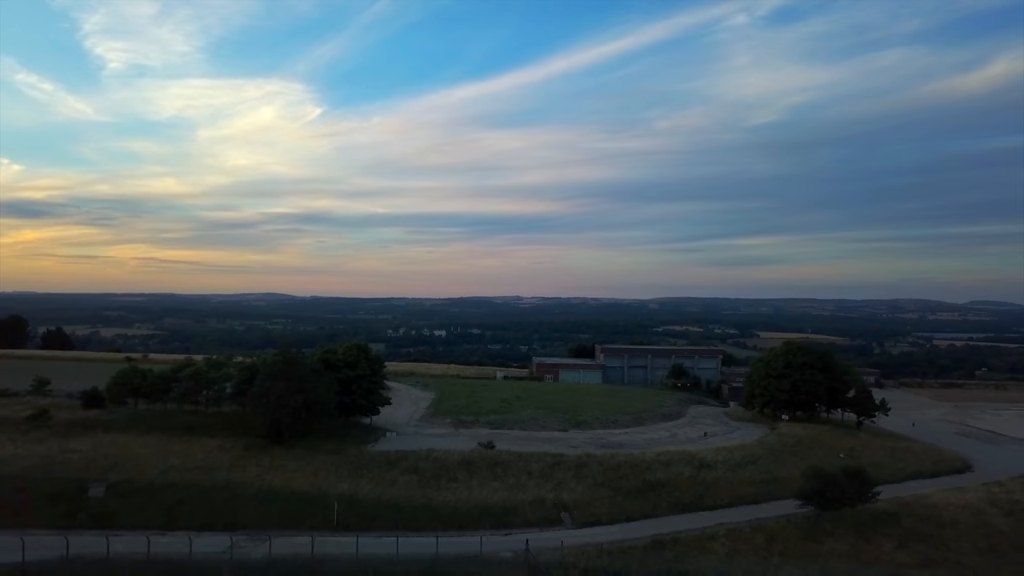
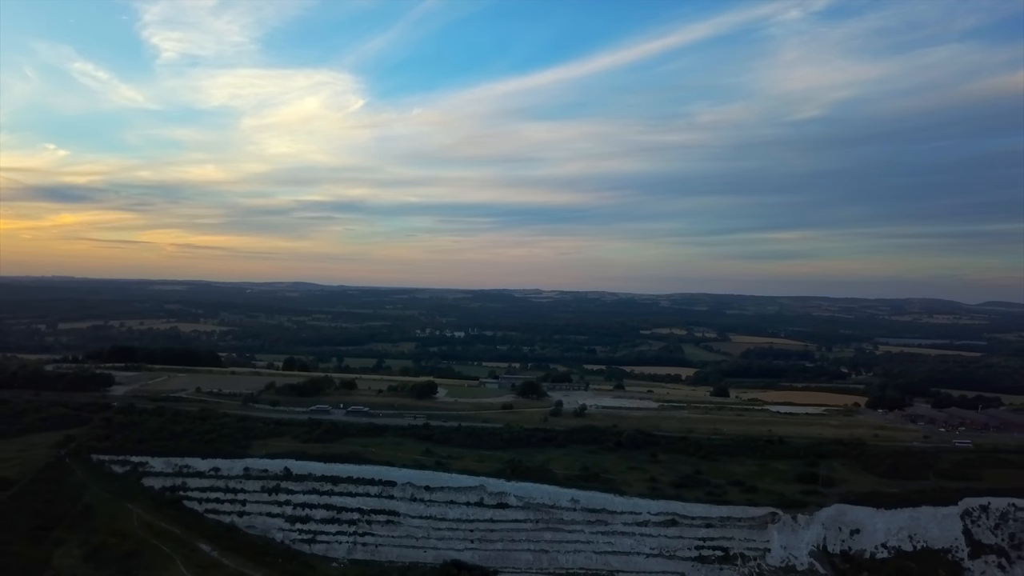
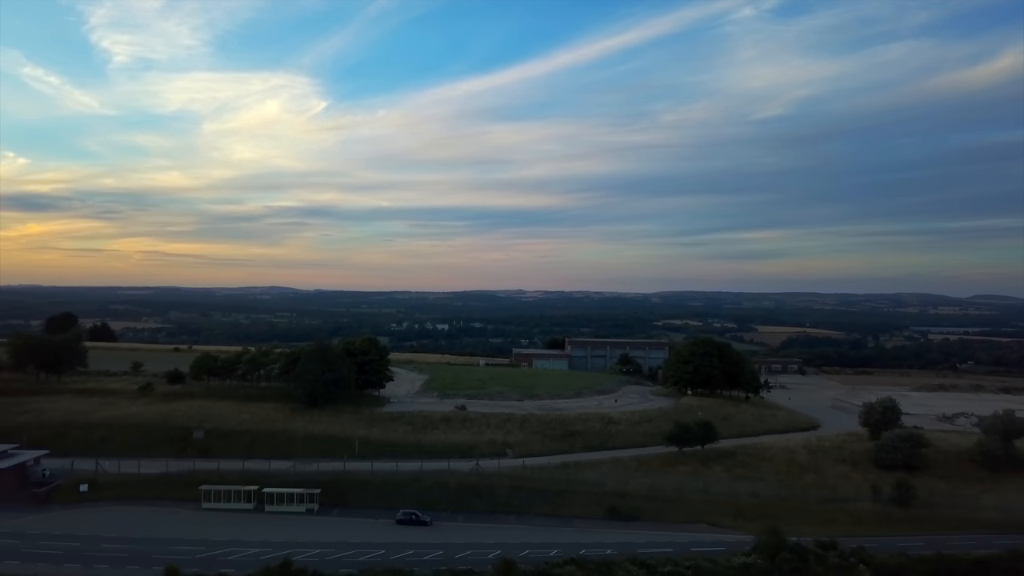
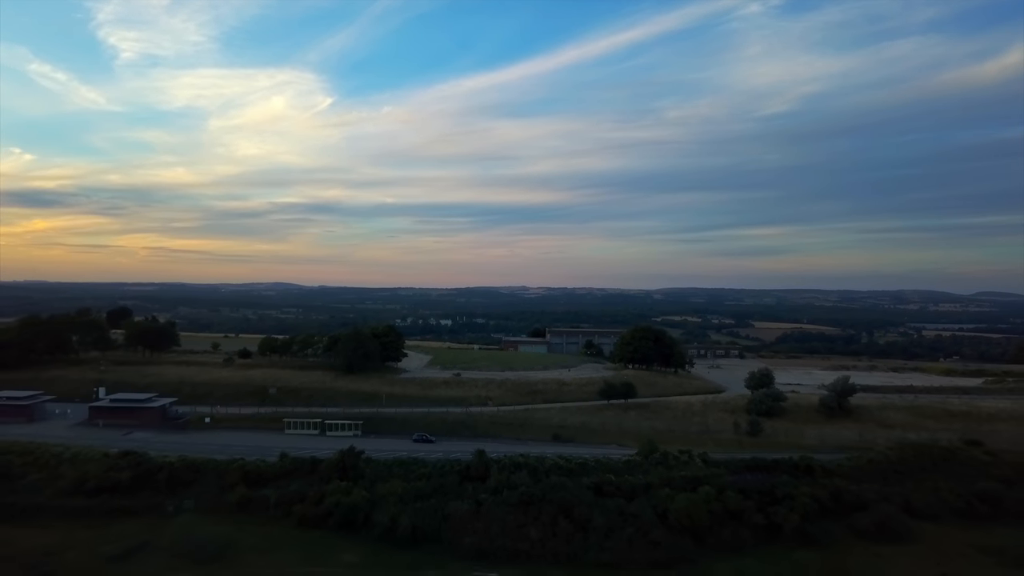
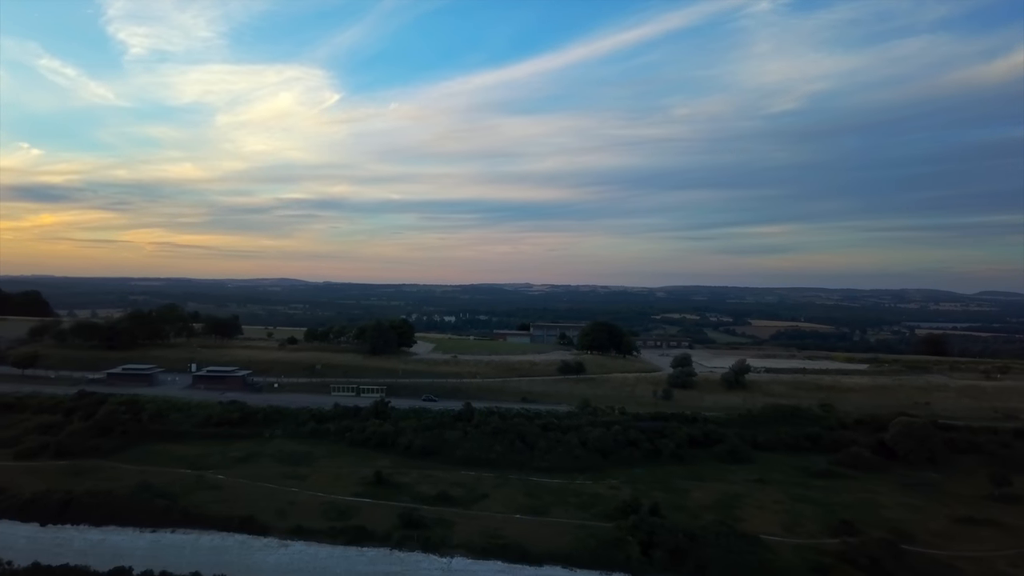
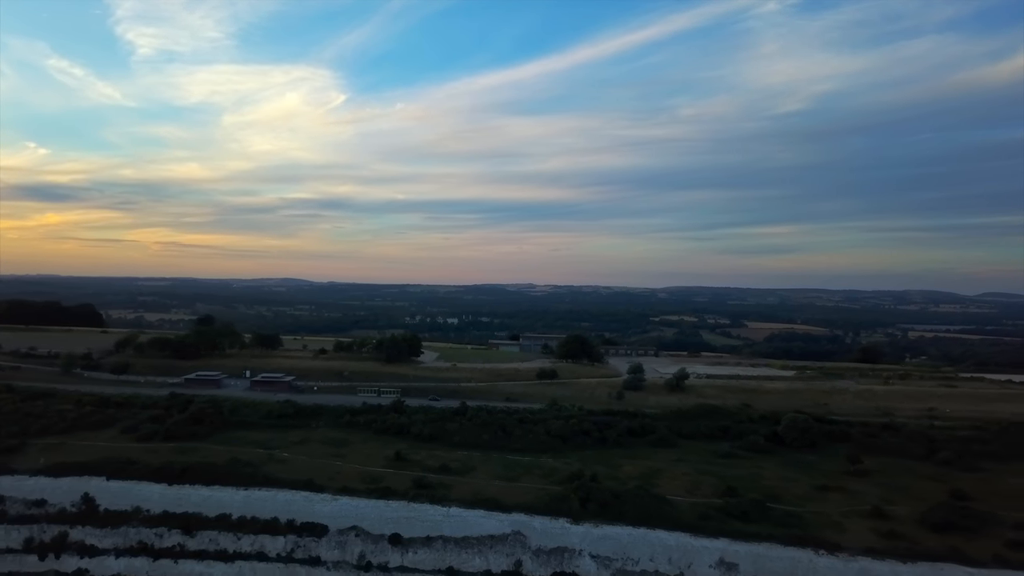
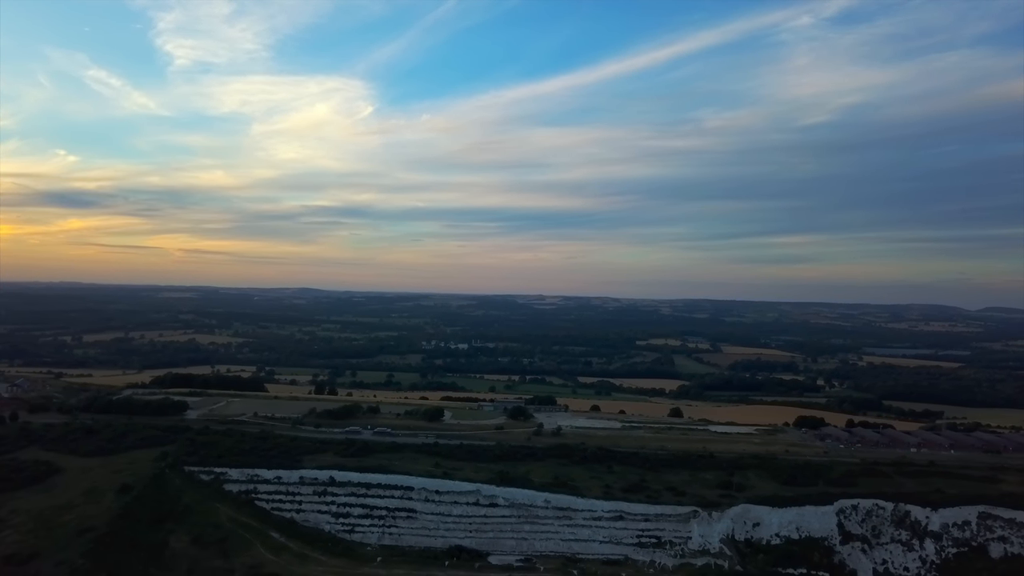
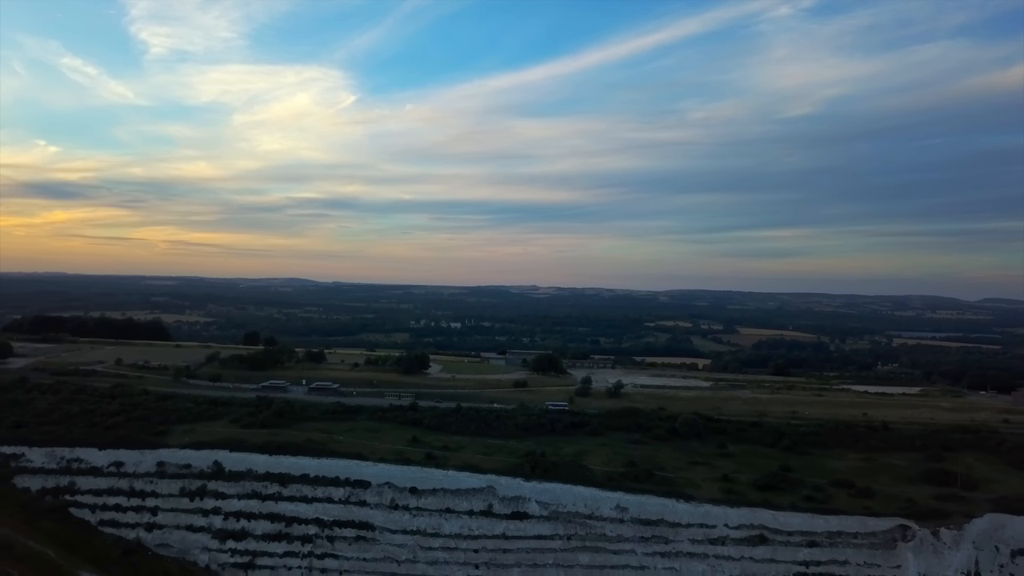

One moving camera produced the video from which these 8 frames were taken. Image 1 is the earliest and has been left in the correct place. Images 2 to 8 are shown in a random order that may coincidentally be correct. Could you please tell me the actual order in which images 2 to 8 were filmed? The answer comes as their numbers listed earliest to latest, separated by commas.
3, 4, 5, 6, 8, 2, 7
